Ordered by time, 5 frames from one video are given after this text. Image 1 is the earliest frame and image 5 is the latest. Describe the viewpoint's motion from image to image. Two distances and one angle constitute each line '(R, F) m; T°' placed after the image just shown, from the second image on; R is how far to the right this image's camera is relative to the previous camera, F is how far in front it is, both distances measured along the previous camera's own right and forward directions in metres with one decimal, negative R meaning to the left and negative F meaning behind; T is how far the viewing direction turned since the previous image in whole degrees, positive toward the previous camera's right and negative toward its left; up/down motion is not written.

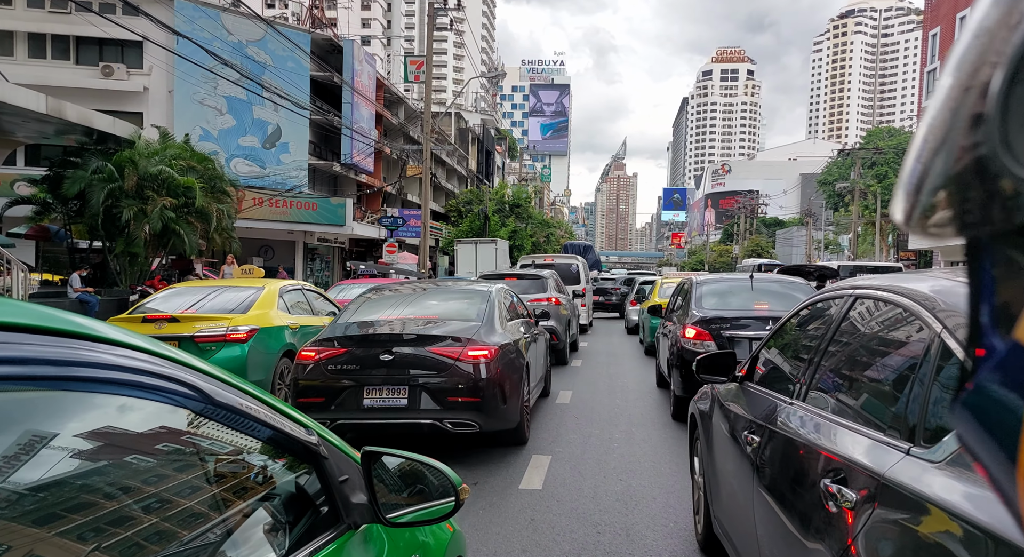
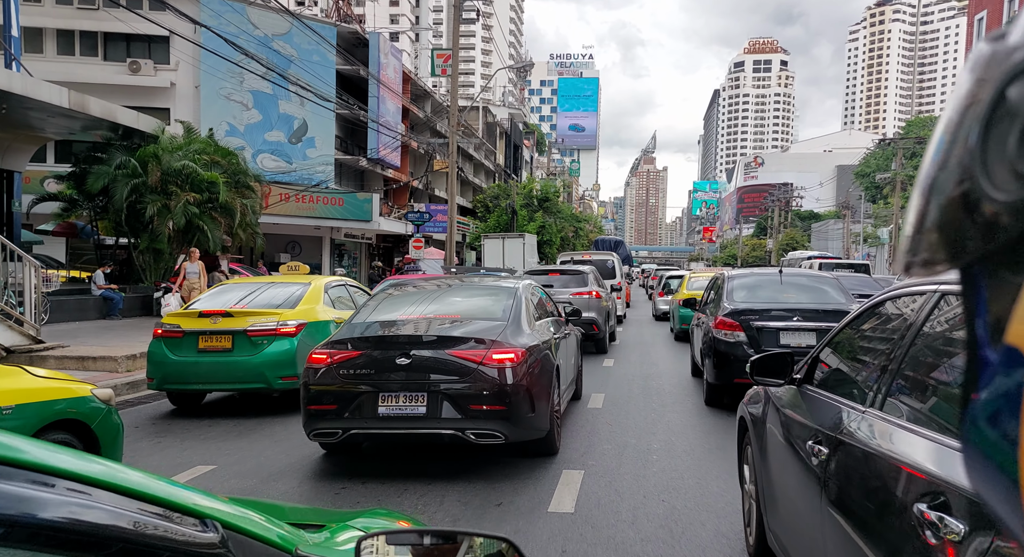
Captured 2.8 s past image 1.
(0.0, +0.5) m; -2°
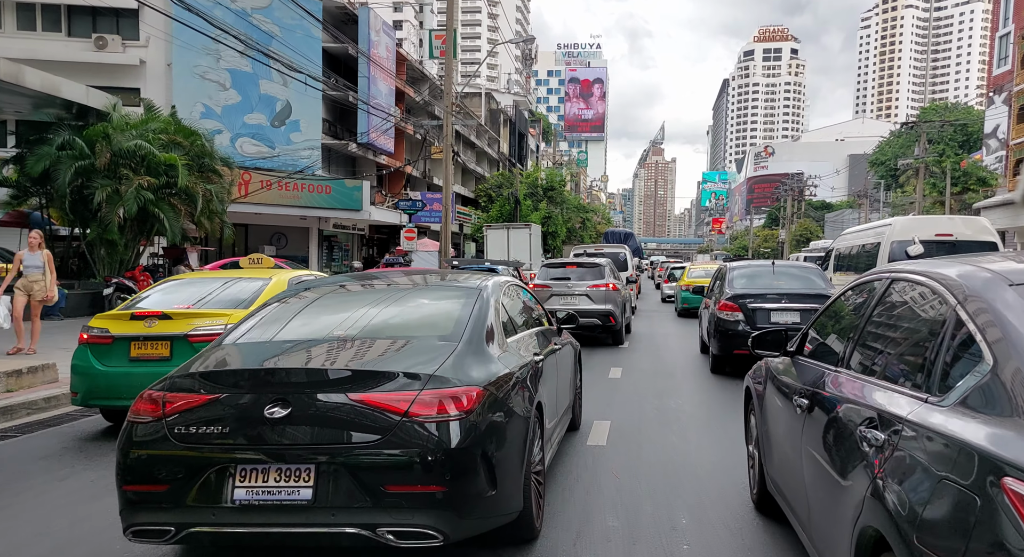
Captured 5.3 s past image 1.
(+0.3, +1.7) m; -1°
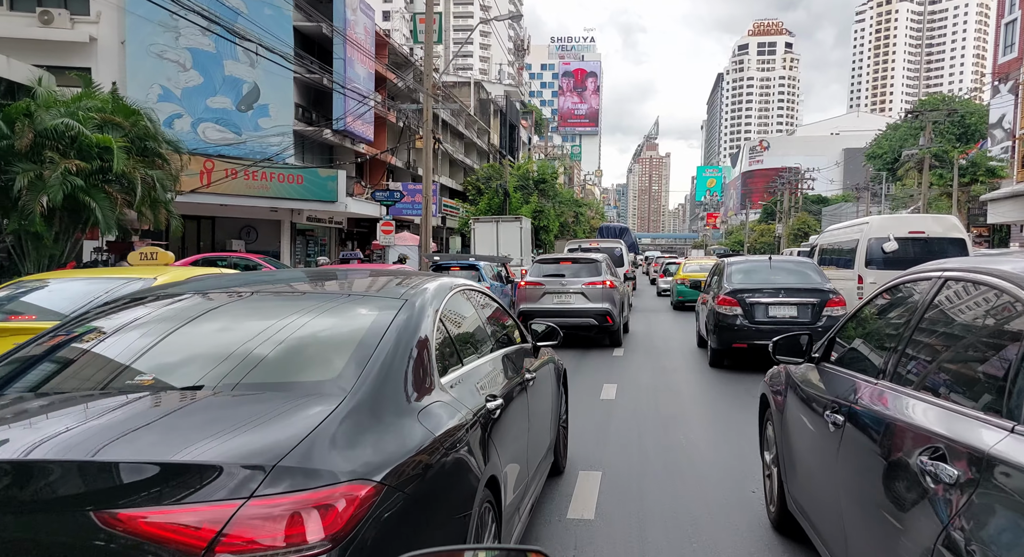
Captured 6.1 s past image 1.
(+0.2, +1.6) m; 0°
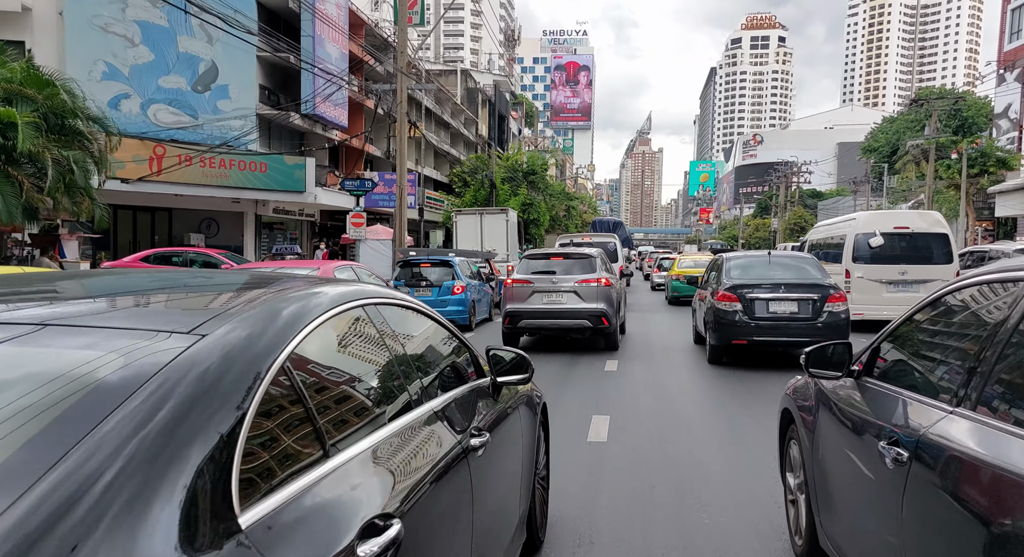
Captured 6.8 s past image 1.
(+0.2, +1.8) m; +1°
